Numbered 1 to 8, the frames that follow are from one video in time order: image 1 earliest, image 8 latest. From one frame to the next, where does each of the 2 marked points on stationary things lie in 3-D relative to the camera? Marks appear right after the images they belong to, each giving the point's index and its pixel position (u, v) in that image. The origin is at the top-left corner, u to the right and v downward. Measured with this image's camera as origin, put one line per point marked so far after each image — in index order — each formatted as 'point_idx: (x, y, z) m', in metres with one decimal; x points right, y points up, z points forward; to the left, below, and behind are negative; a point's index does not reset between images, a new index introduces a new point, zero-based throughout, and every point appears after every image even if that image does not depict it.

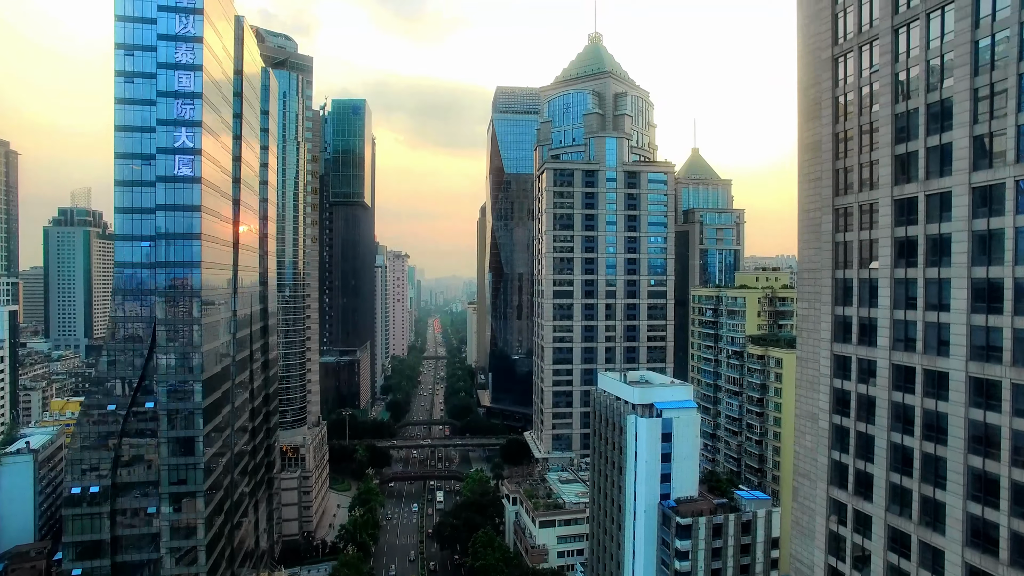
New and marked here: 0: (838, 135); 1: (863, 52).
0: (+11.2, +5.2, +18.6) m
1: (+11.3, +7.5, +17.5) m
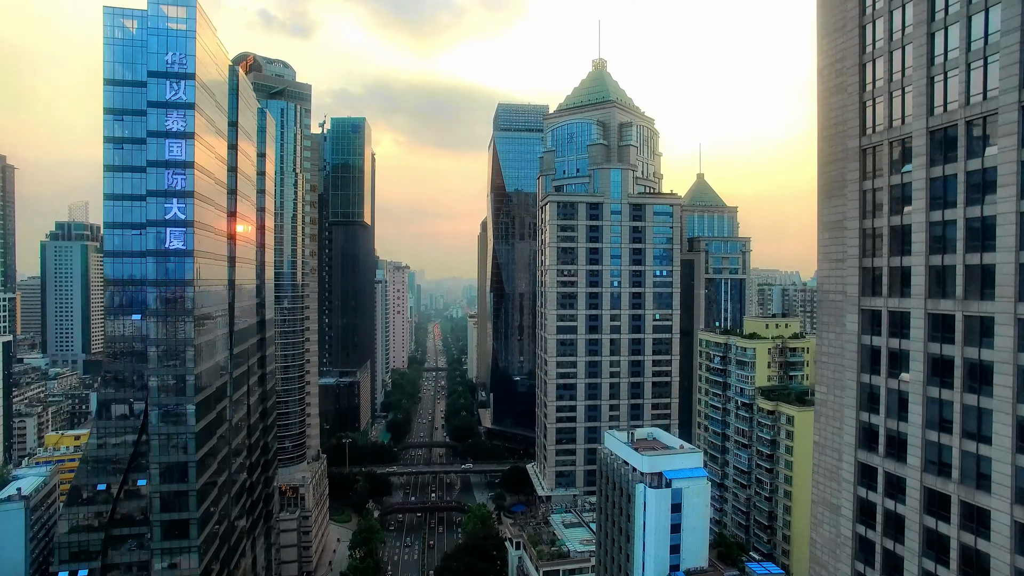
0: (+11.4, +1.8, +17.6) m
1: (+11.6, +4.2, +16.5) m
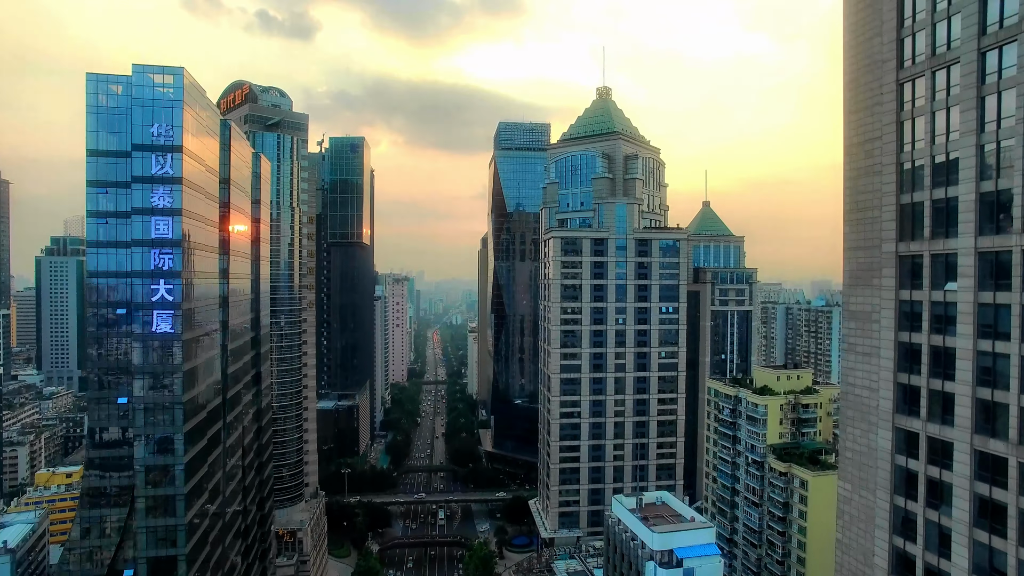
0: (+11.7, -1.6, +16.3) m
1: (+11.8, +0.7, +15.2) m
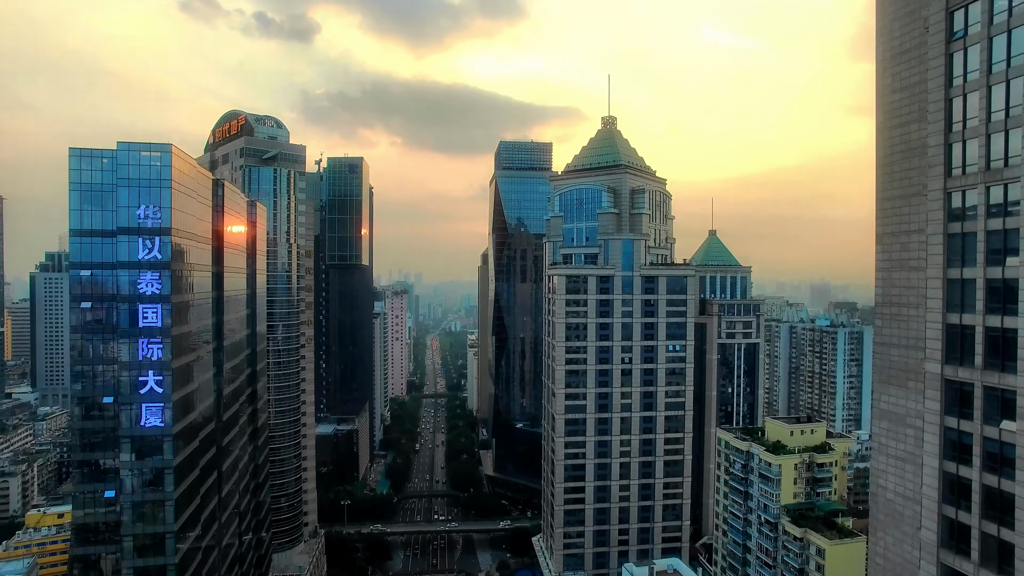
0: (+12.0, -5.1, +15.0) m
1: (+12.2, -2.7, +13.9) m
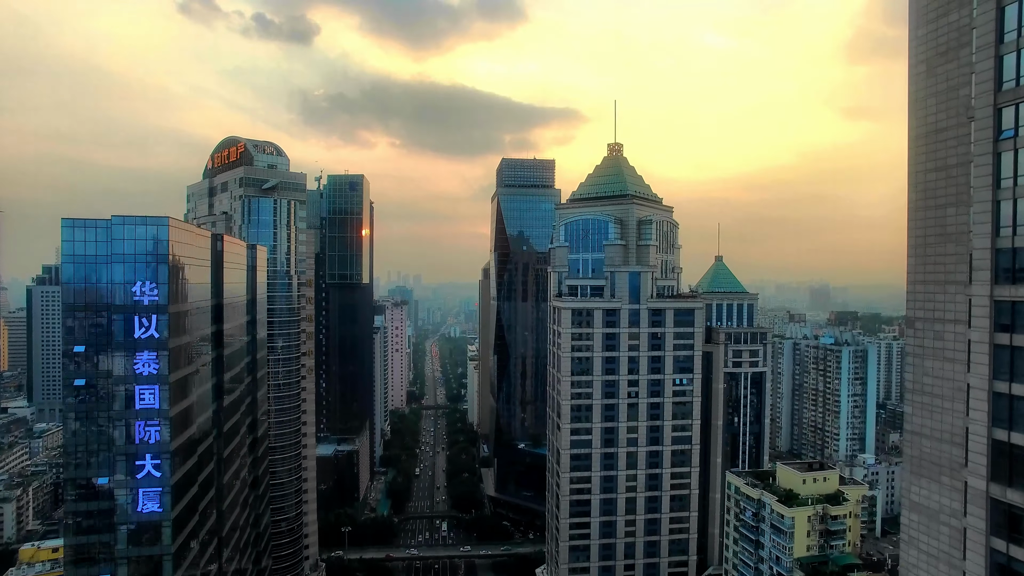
0: (+12.5, -8.0, +14.2) m
1: (+12.7, -5.6, +13.0) m
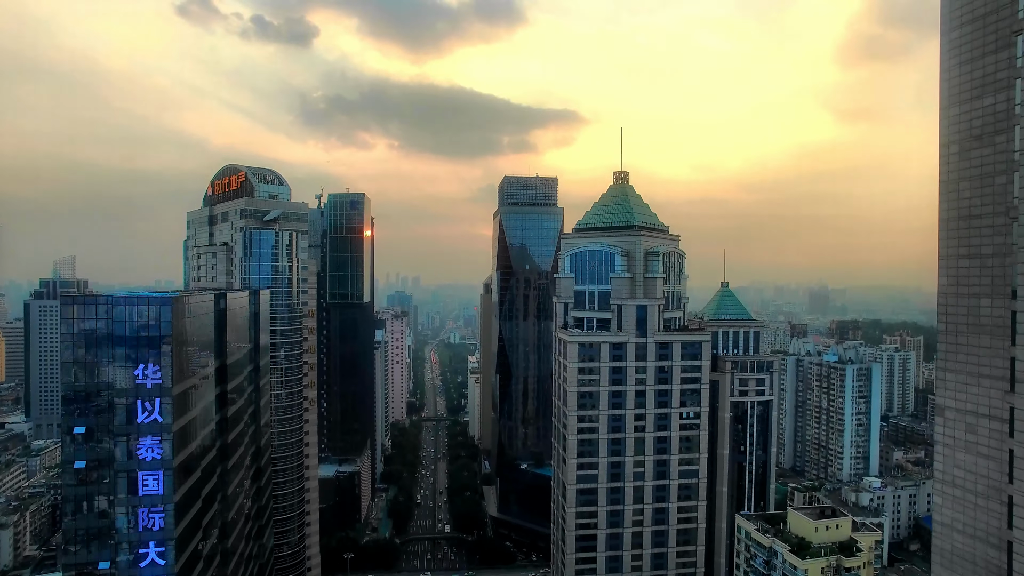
0: (+13.1, -10.8, +13.5) m
1: (+13.3, -8.5, +12.4) m
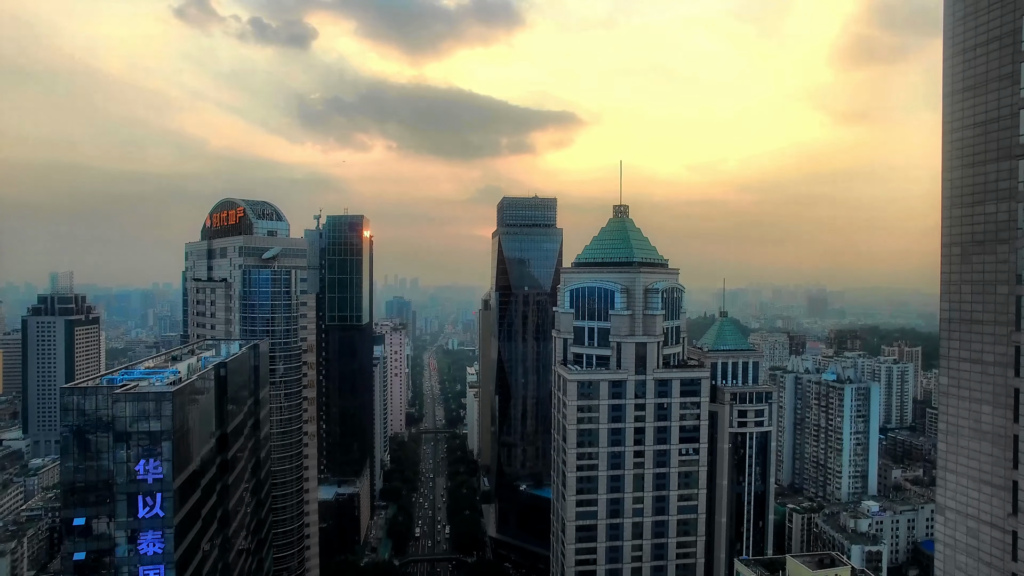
0: (+13.1, -14.1, +13.6) m
1: (+13.3, -11.7, +12.4) m
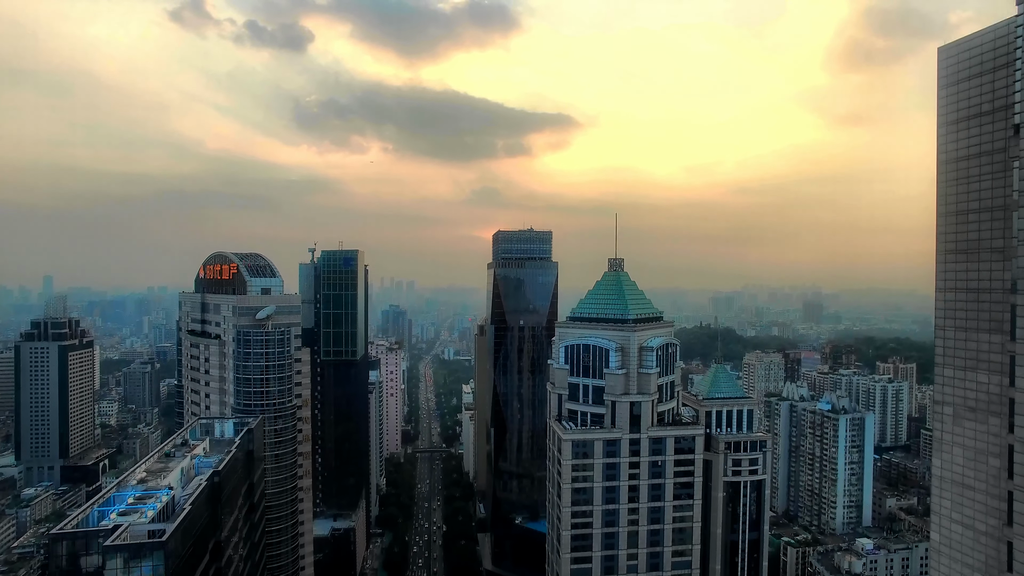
0: (+12.9, -19.2, +13.6) m
1: (+13.1, -16.8, +12.4) m
